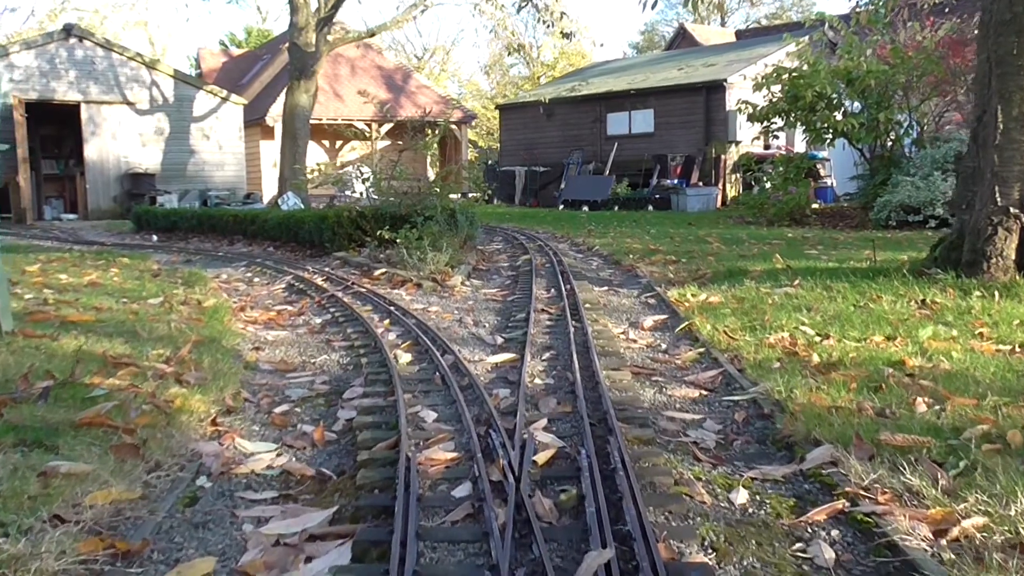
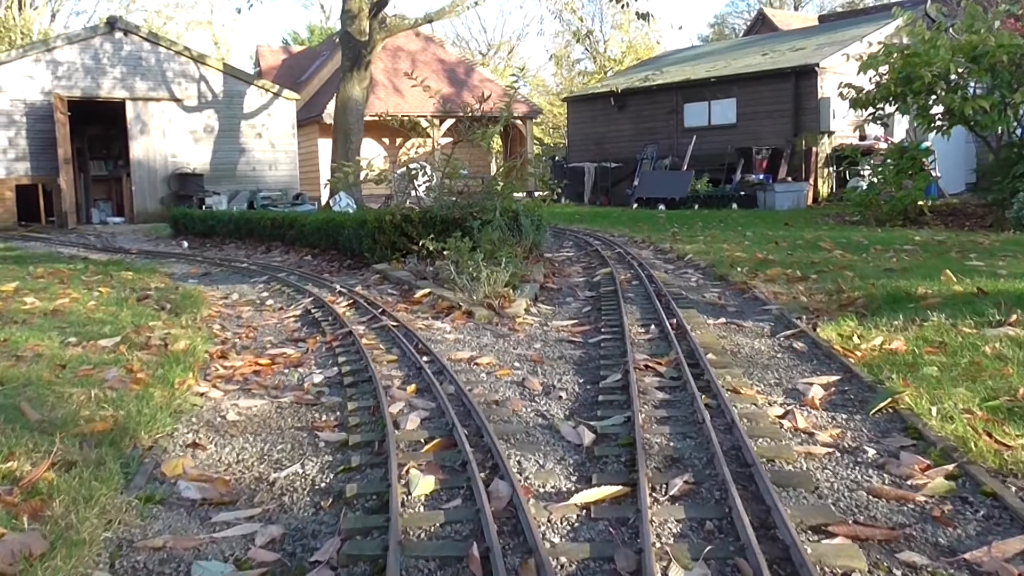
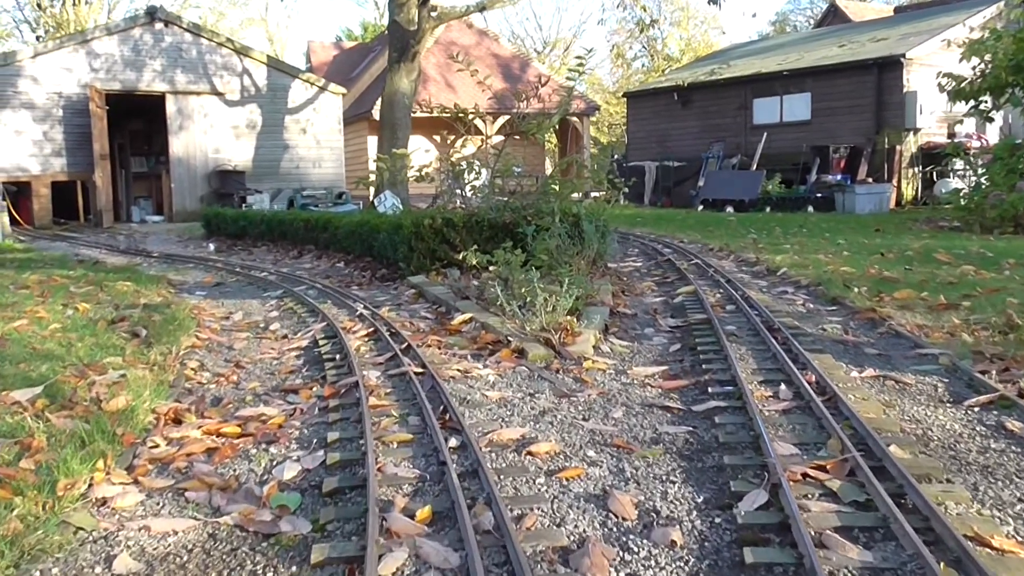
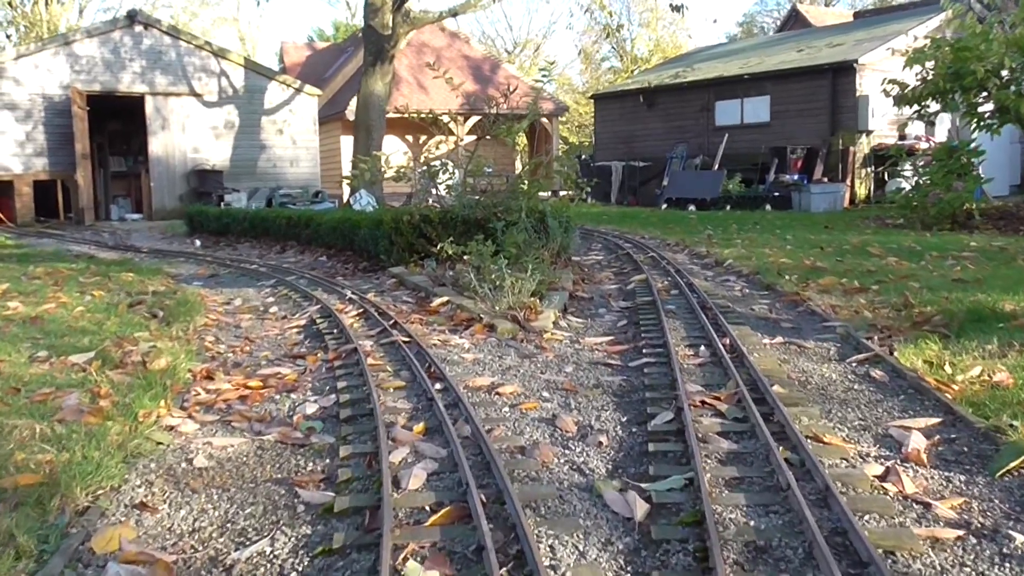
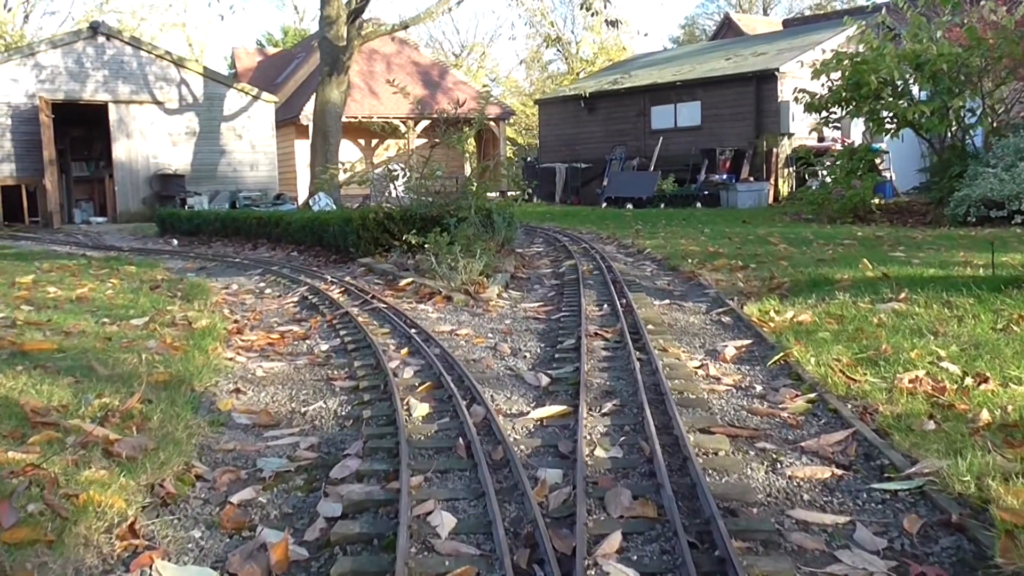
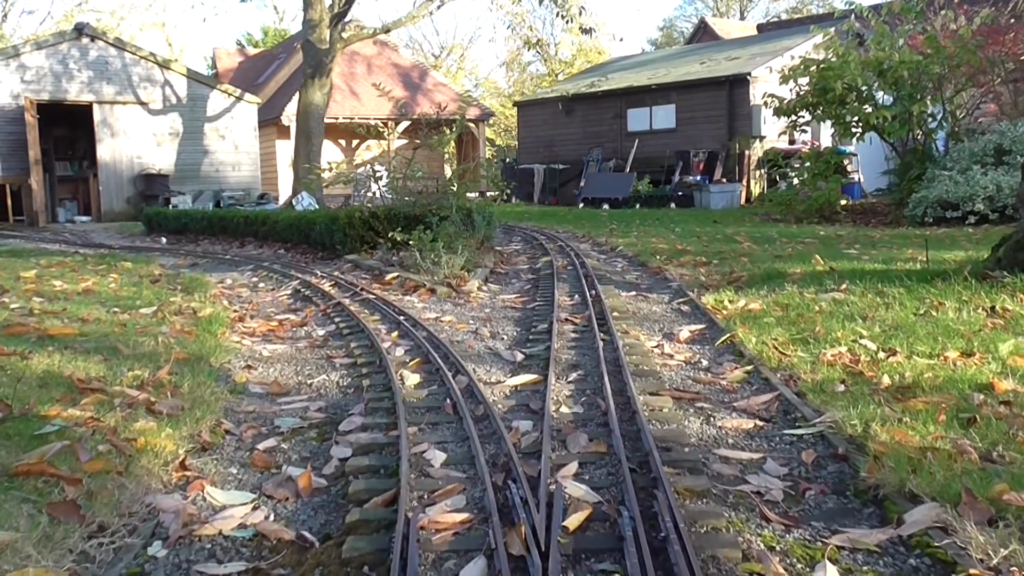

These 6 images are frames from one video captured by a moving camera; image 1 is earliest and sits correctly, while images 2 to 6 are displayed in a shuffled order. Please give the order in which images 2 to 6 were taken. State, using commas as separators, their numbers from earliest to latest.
6, 5, 2, 4, 3
